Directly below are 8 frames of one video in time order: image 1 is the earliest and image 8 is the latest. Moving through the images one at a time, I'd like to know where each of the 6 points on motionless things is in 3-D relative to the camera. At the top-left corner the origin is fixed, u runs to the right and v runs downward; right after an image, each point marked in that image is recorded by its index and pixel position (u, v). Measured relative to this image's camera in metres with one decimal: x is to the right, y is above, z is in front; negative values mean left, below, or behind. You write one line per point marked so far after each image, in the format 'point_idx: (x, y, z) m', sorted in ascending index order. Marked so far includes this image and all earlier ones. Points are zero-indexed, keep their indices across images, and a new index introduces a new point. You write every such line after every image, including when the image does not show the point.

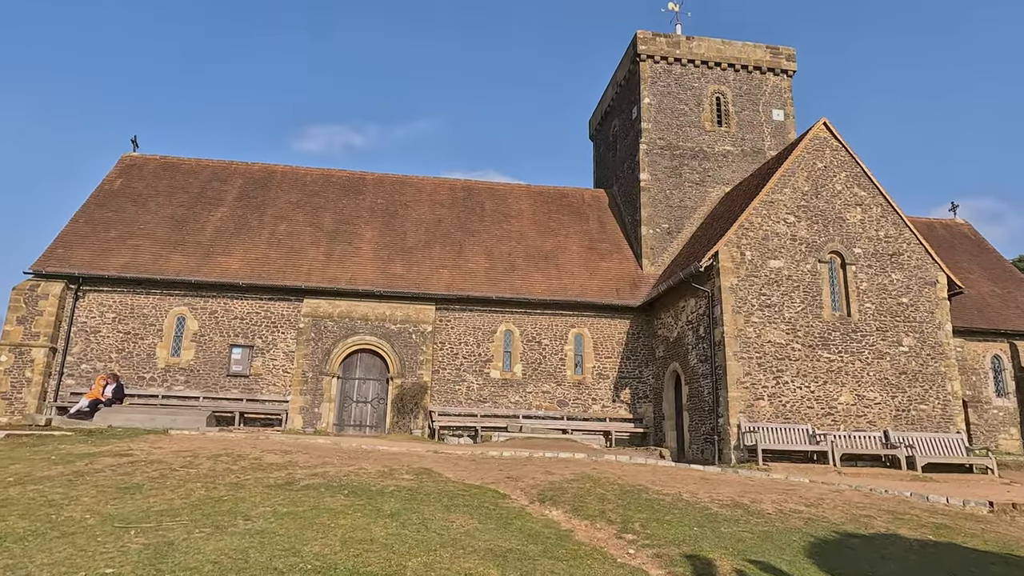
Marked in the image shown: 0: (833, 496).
0: (+4.4, -2.9, +9.1) m
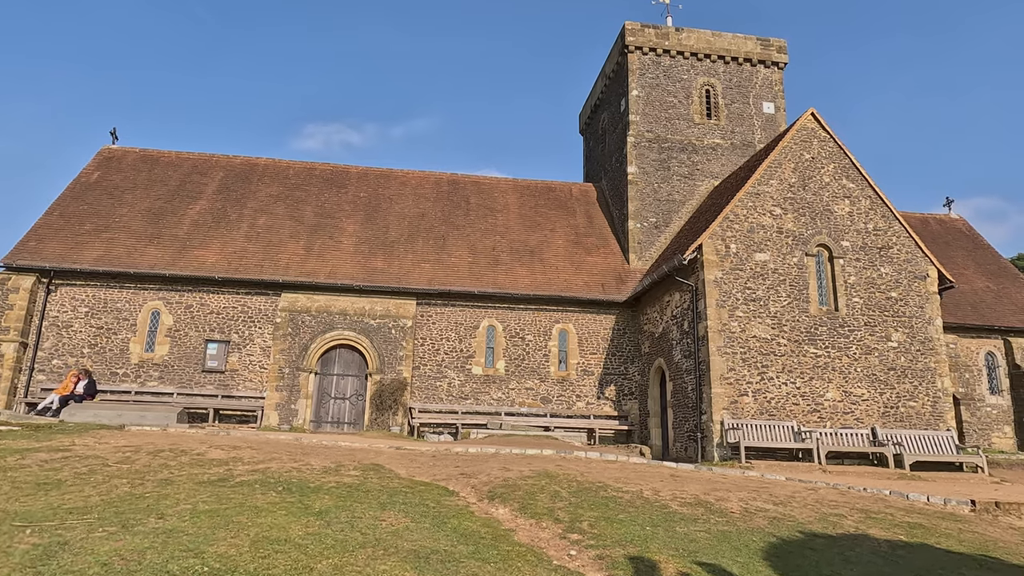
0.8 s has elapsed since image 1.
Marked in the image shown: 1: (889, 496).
0: (+3.8, -2.7, +8.7) m
1: (+5.4, -3.0, +9.5) m
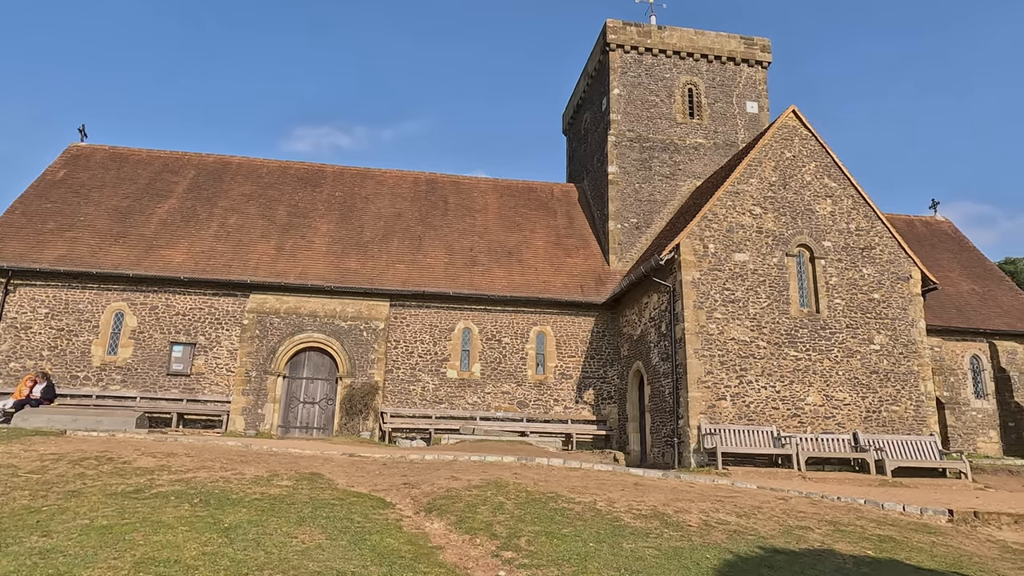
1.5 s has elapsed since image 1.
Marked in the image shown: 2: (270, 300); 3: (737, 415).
0: (+3.2, -2.7, +8.2) m
1: (+4.7, -2.9, +9.1) m
2: (-7.1, -0.4, +19.7) m
3: (+5.4, -3.0, +16.0) m
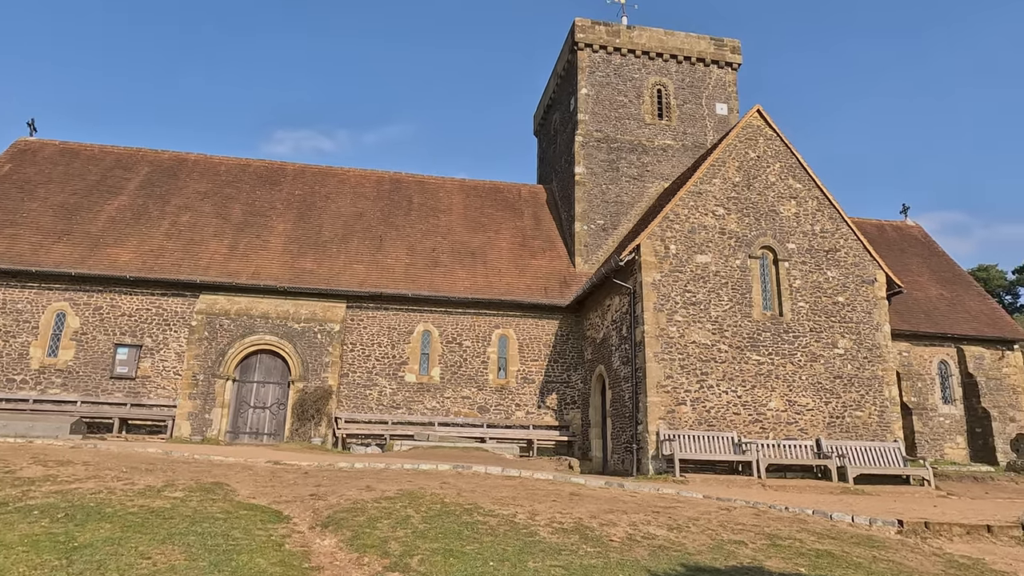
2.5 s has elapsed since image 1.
0: (+2.3, -2.6, +7.7) m
1: (+3.8, -2.9, +8.6) m
2: (-8.3, -0.4, +19.0) m
3: (+4.3, -3.1, +15.5) m
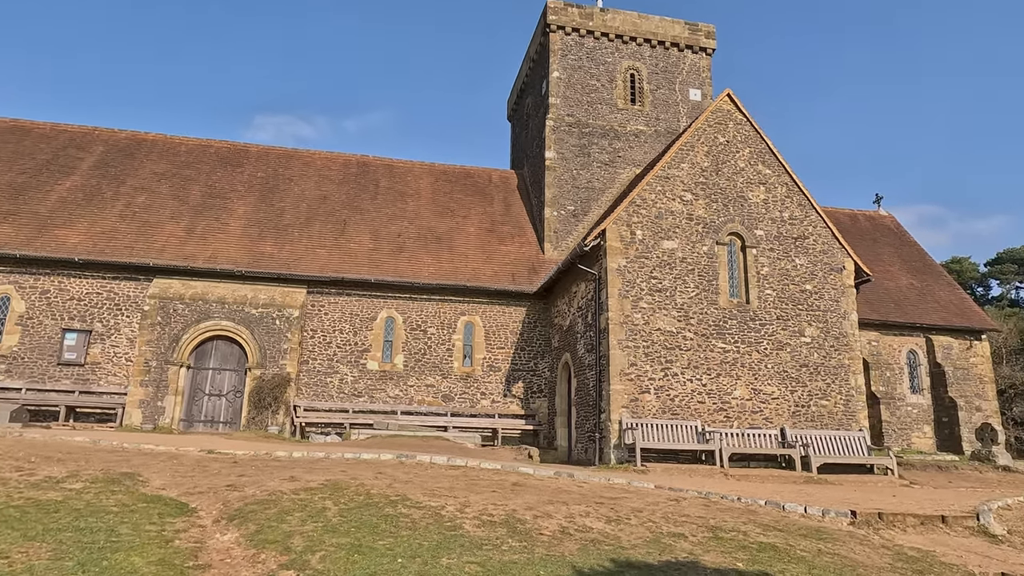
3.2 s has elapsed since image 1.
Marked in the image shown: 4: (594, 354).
0: (+1.6, -2.4, +7.4) m
1: (+3.1, -2.7, +8.3) m
2: (-9.3, +0.1, +18.3) m
3: (+3.4, -2.8, +15.2) m
4: (+2.0, -1.6, +16.3) m
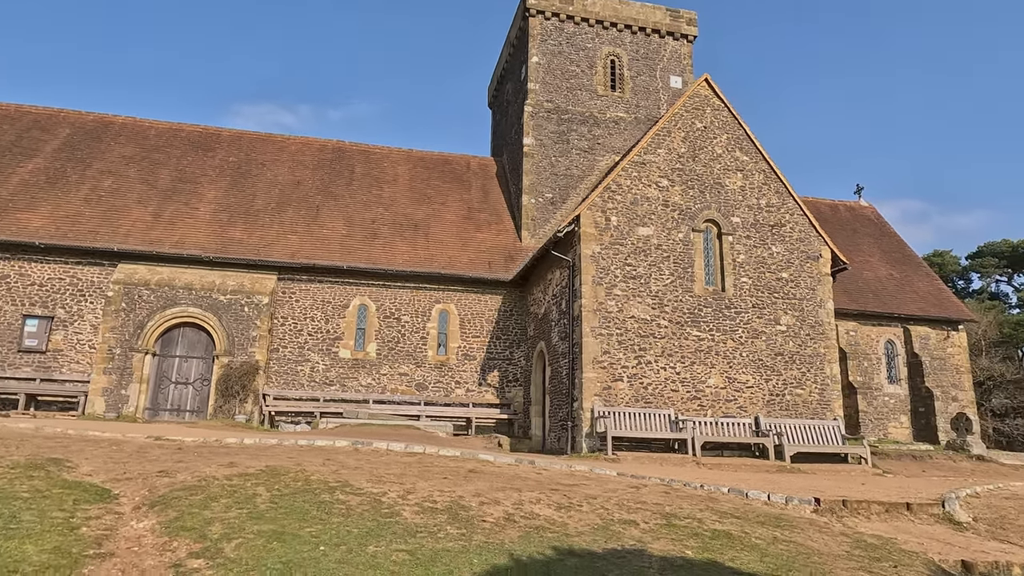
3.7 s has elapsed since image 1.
0: (+1.1, -2.2, +7.1) m
1: (+2.6, -2.5, +8.1) m
2: (-9.9, +0.5, +17.8) m
3: (+2.7, -2.5, +15.0) m
4: (+1.3, -1.3, +16.0) m
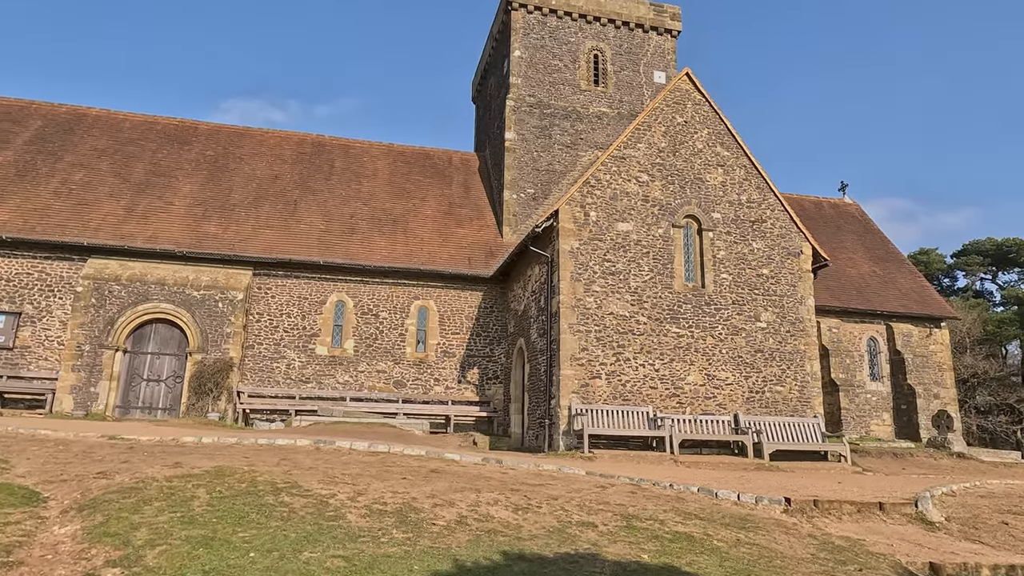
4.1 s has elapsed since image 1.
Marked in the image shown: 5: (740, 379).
0: (+0.7, -2.1, +6.9) m
1: (+2.2, -2.4, +7.9) m
2: (-10.5, +0.6, +17.5) m
3: (+2.2, -2.4, +14.9) m
4: (+0.8, -1.2, +15.8) m
5: (+5.4, -2.1, +15.7) m
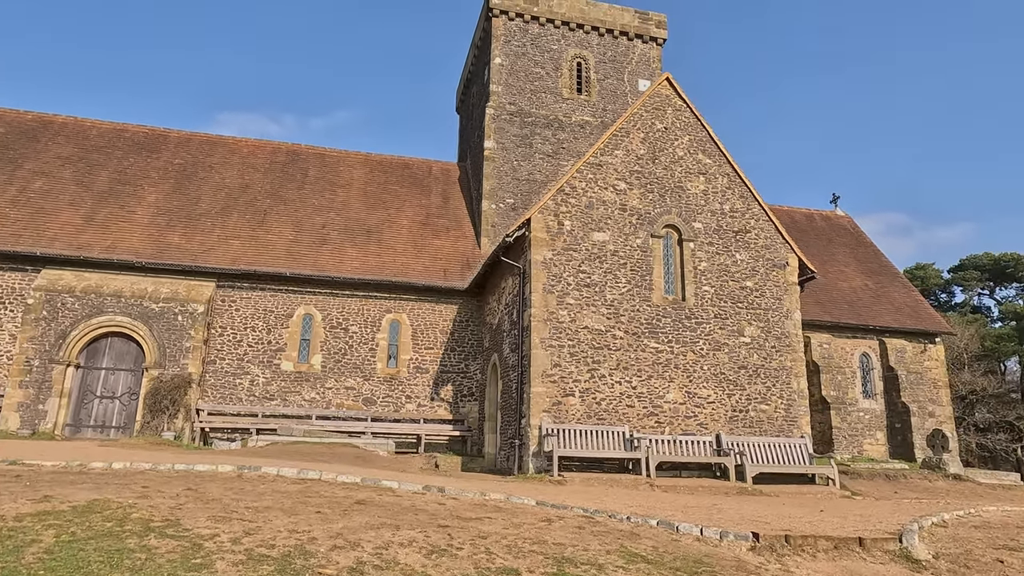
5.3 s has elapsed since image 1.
0: (0.0, -2.2, +6.1) m
1: (+1.5, -2.5, +7.1) m
2: (-11.2, +0.3, +16.7) m
3: (+1.6, -2.6, +14.0) m
4: (+0.1, -1.5, +15.0) m
5: (+4.7, -2.4, +14.9) m
